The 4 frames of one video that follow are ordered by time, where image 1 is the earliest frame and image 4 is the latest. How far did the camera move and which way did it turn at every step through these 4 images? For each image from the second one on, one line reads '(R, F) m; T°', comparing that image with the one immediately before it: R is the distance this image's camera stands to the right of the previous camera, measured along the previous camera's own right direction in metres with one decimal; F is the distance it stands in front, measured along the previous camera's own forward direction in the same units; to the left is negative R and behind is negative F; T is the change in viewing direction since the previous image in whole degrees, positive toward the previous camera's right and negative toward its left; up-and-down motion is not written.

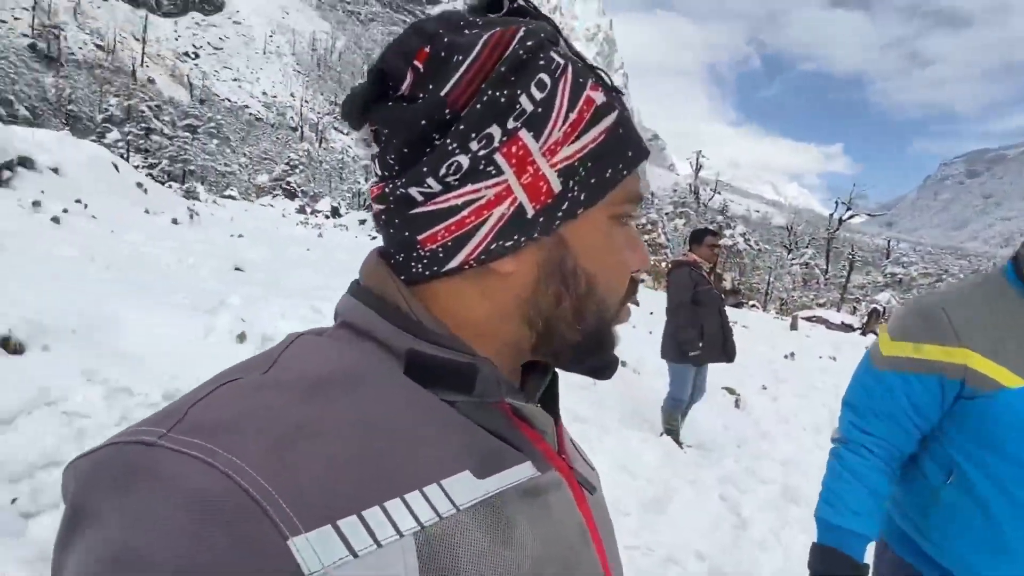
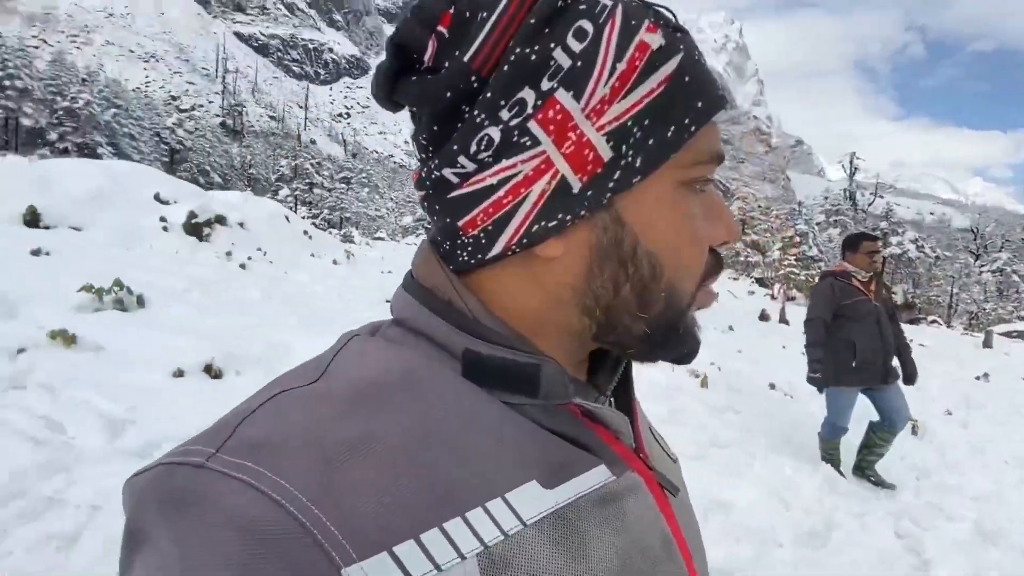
(+0.2, +0.2) m; -13°
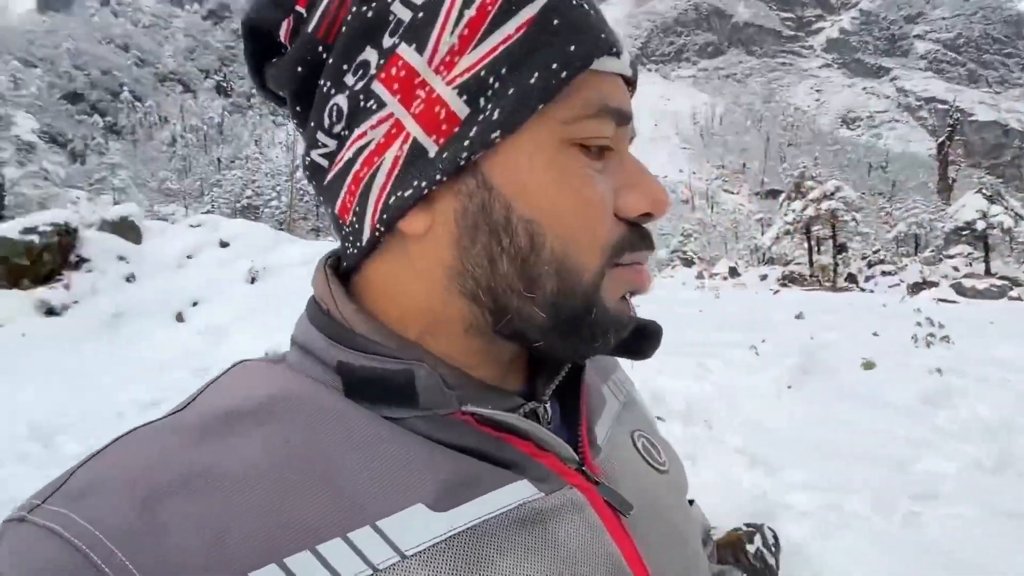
(+0.9, +0.3) m; -25°
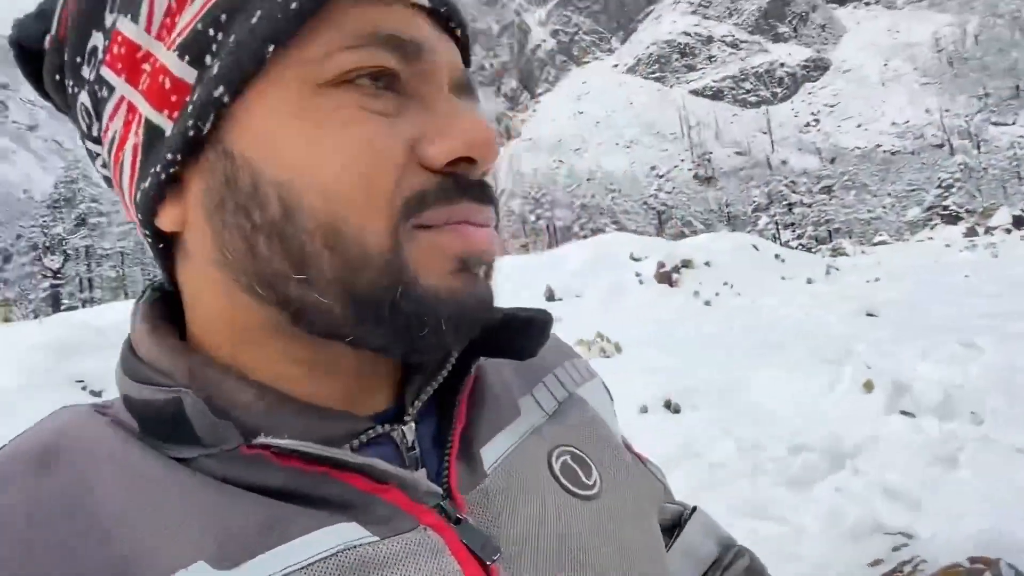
(+0.8, +0.5) m; -20°
